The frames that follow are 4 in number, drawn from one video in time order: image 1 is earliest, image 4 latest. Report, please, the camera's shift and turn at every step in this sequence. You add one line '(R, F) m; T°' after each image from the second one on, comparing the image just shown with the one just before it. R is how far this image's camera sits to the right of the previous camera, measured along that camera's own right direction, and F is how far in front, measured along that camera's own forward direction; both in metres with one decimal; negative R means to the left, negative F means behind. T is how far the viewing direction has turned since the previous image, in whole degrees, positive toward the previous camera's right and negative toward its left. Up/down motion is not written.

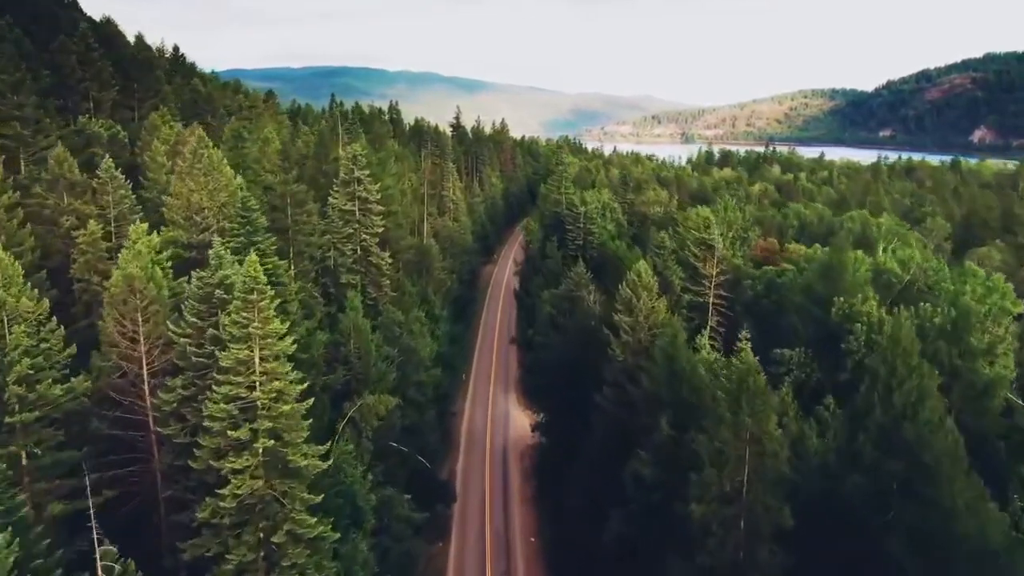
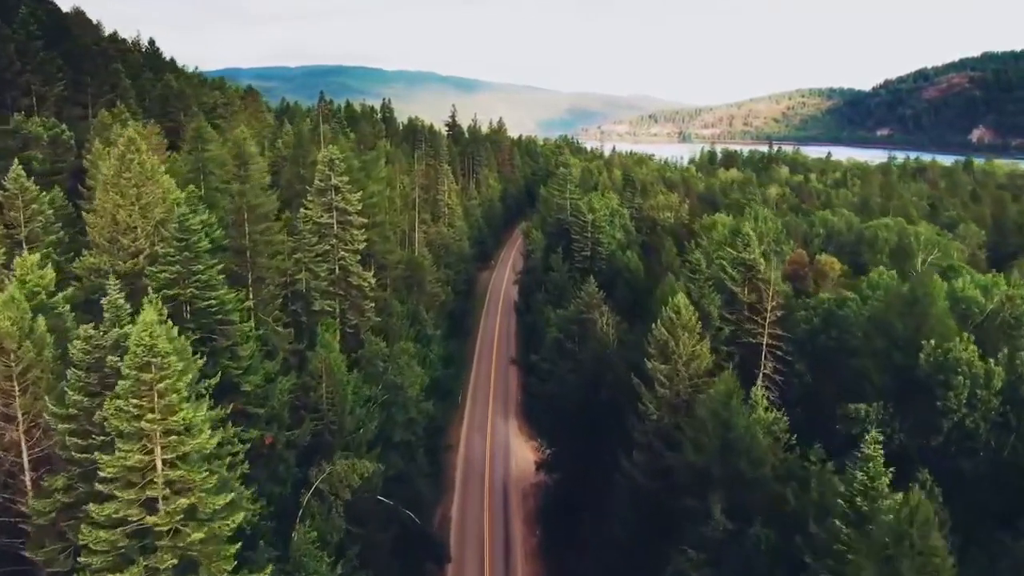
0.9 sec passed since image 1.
(-0.4, +7.8) m; 0°
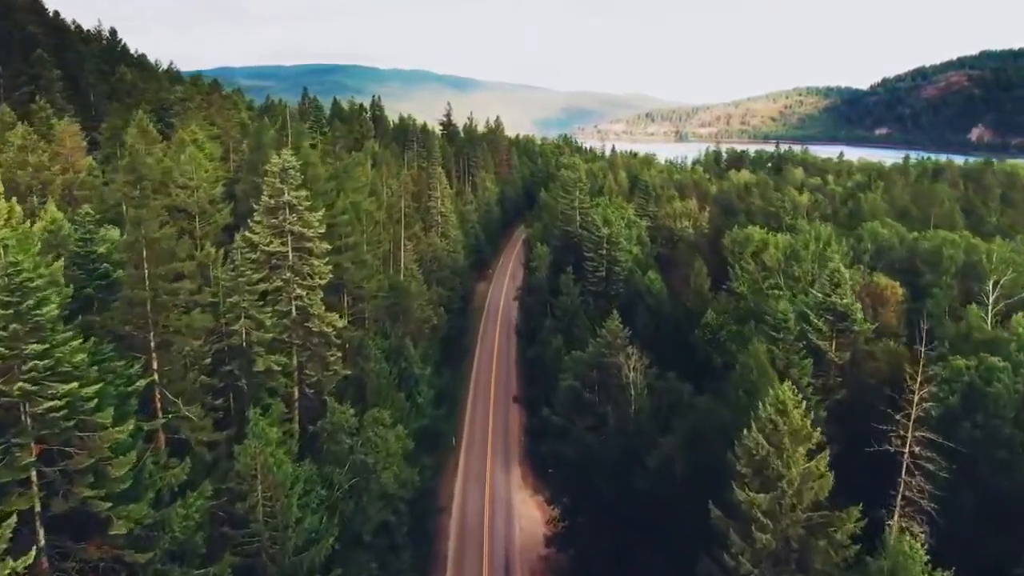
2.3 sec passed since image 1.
(-0.5, +10.9) m; 0°
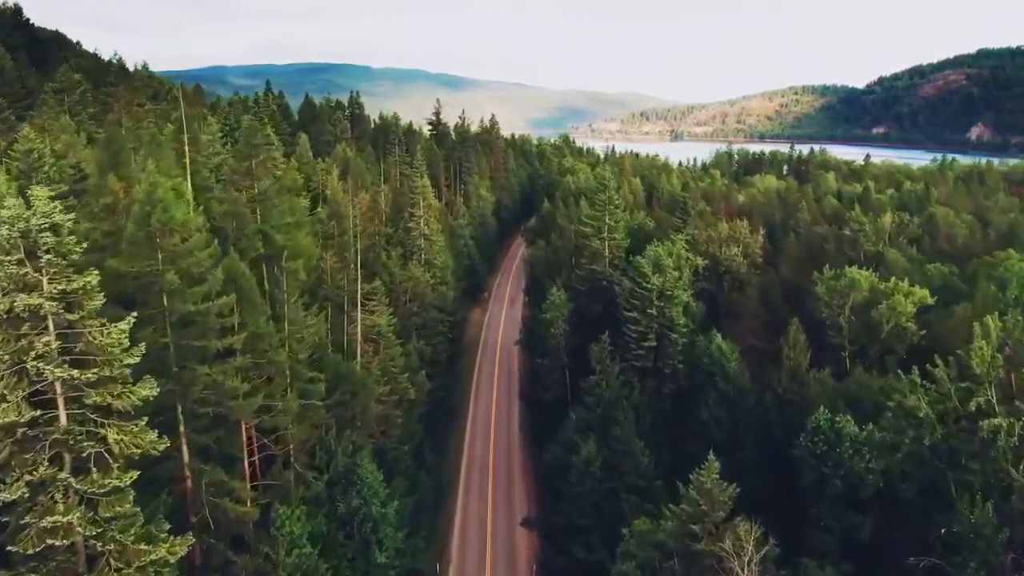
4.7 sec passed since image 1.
(-0.8, +20.3) m; 0°
